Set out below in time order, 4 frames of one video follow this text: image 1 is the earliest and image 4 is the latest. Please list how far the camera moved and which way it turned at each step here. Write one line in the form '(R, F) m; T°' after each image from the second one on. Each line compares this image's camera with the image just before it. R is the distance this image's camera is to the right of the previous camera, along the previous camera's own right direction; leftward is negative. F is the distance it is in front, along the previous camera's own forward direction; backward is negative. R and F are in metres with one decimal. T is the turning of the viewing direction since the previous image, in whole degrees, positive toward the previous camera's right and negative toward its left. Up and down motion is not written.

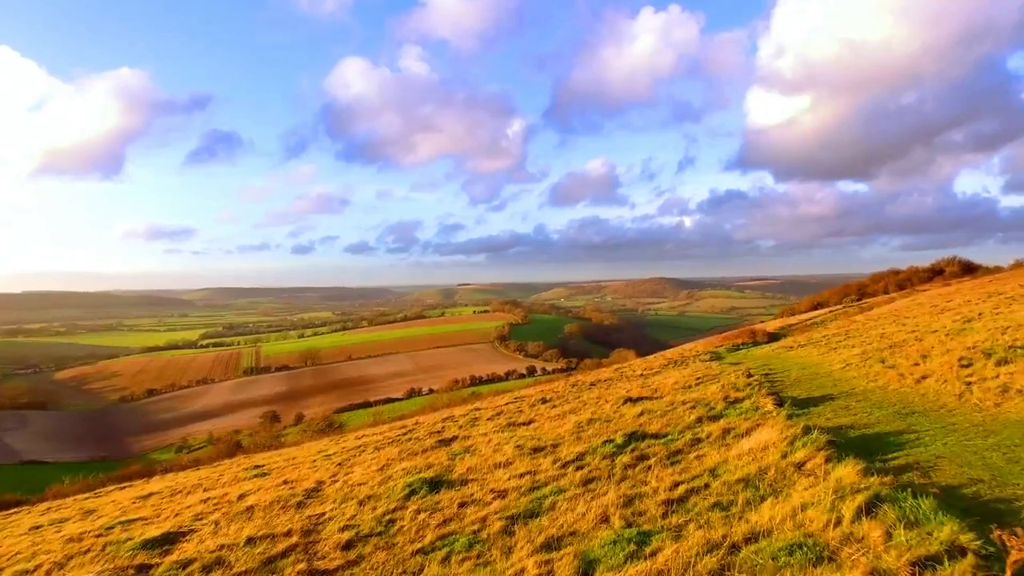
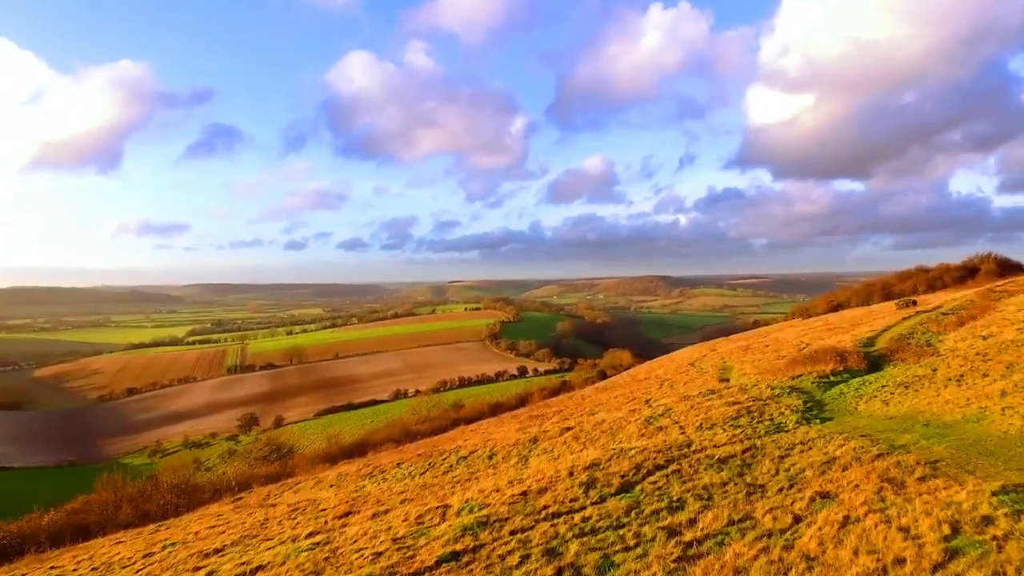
(+0.4, +5.2) m; +1°
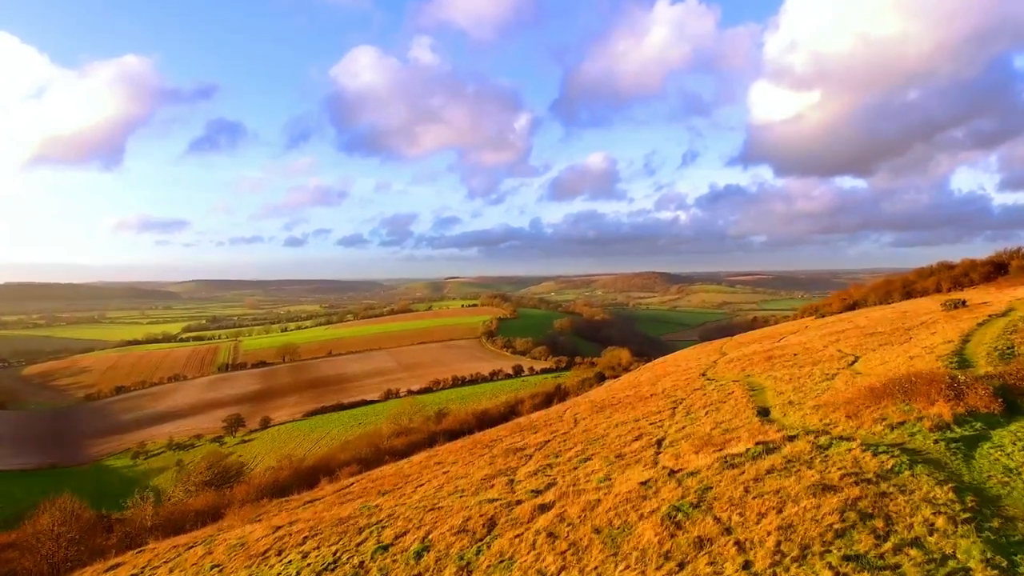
(+0.7, +3.7) m; 0°
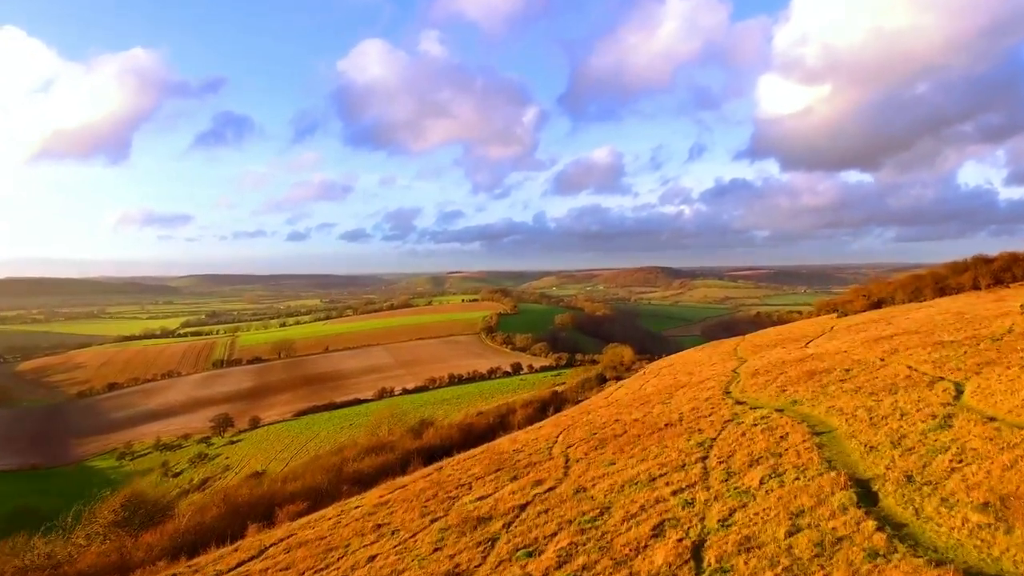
(+0.8, +4.2) m; 0°
